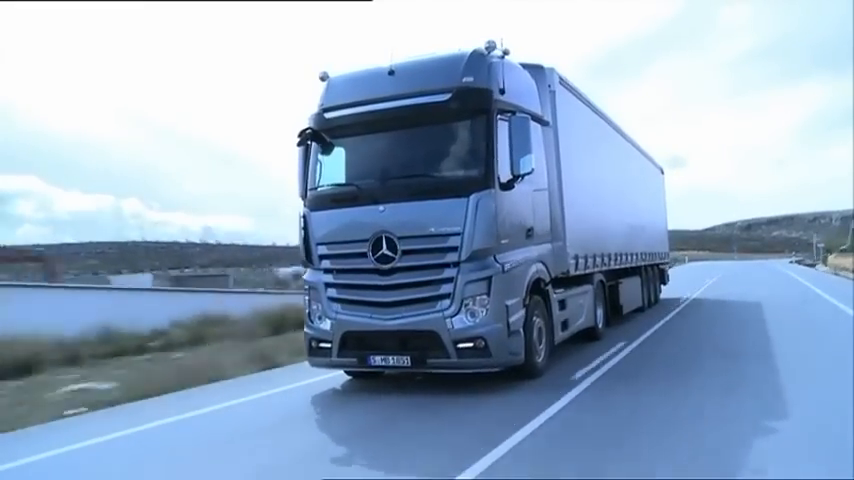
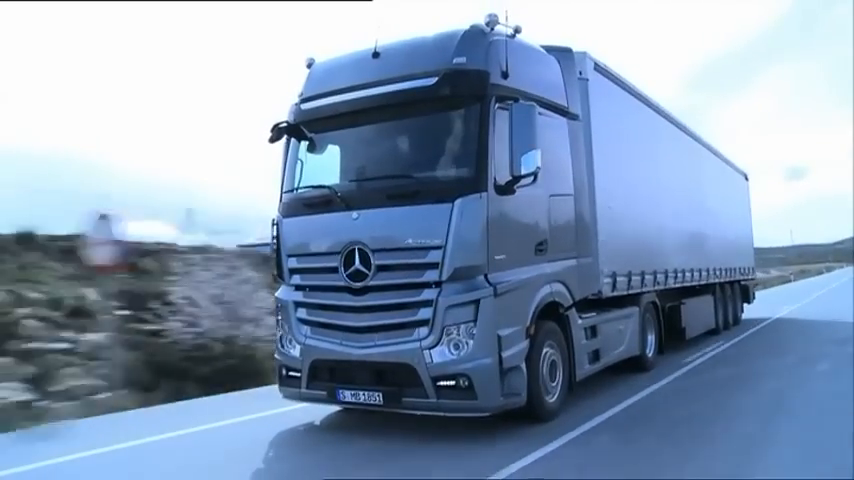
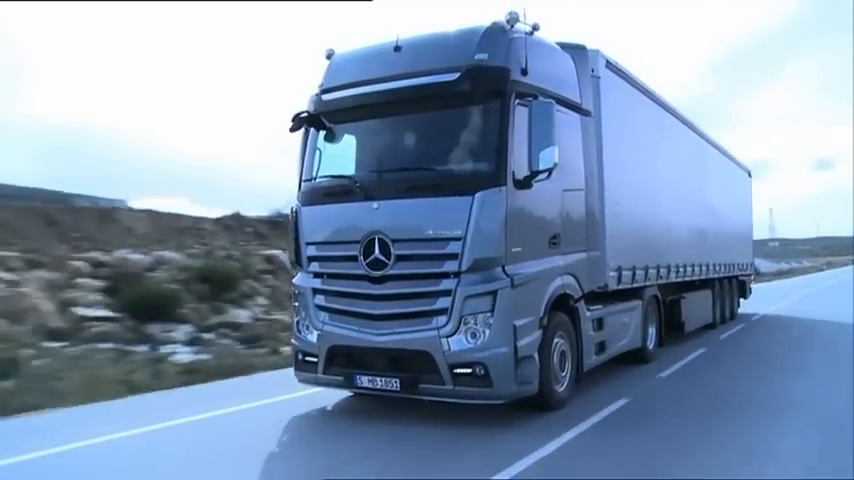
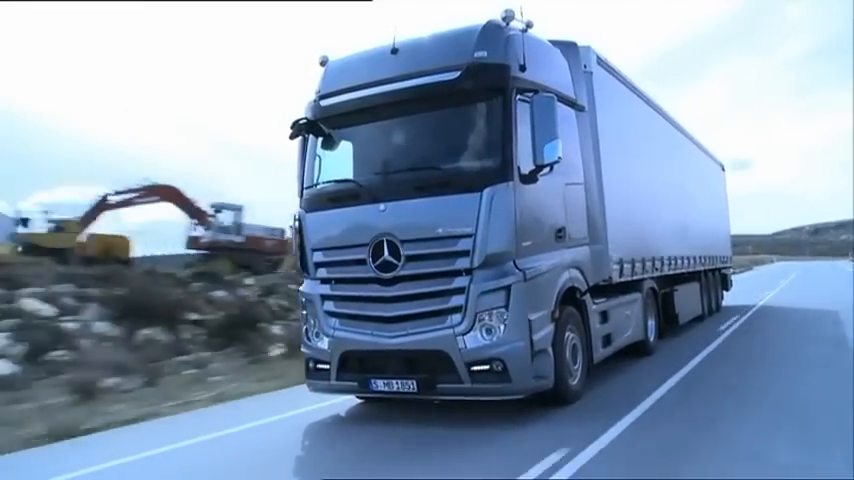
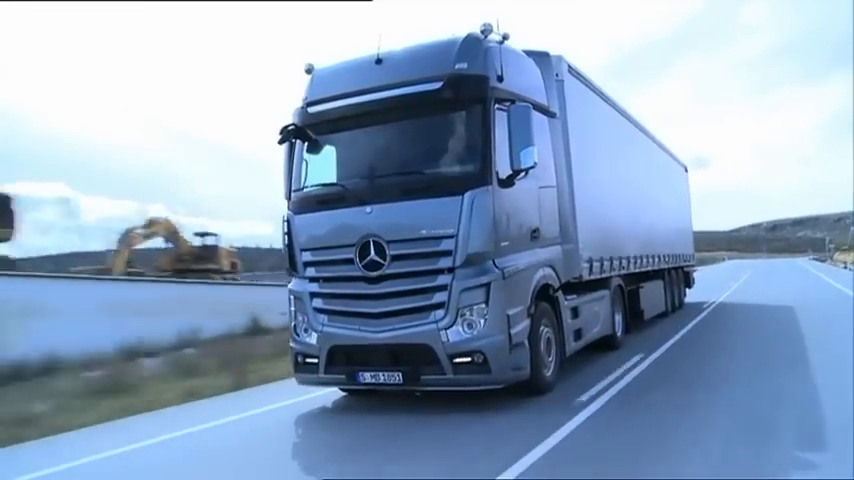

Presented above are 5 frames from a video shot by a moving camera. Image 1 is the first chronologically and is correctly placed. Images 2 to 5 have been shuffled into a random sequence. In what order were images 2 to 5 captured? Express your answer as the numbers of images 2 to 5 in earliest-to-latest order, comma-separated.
5, 4, 2, 3
